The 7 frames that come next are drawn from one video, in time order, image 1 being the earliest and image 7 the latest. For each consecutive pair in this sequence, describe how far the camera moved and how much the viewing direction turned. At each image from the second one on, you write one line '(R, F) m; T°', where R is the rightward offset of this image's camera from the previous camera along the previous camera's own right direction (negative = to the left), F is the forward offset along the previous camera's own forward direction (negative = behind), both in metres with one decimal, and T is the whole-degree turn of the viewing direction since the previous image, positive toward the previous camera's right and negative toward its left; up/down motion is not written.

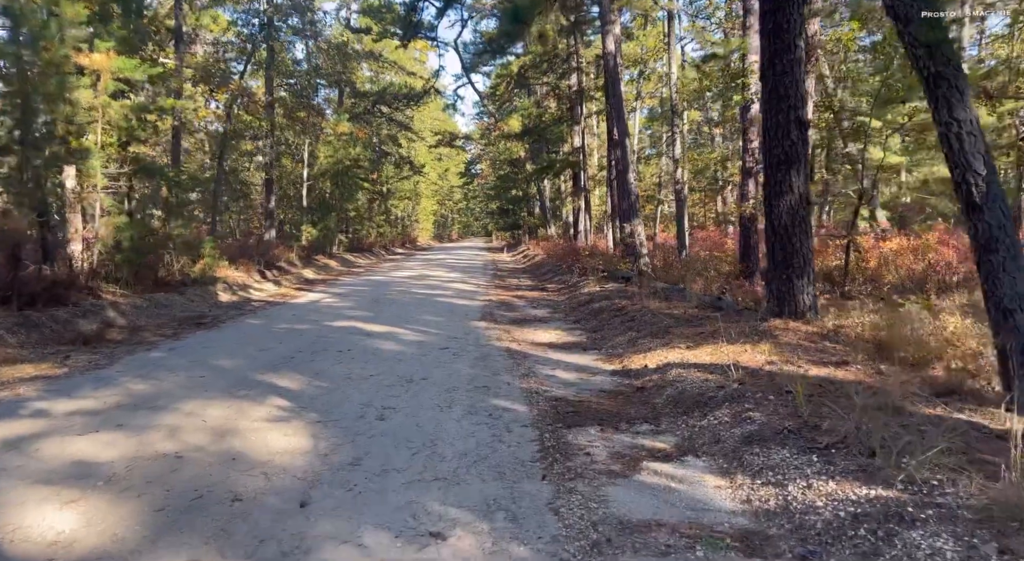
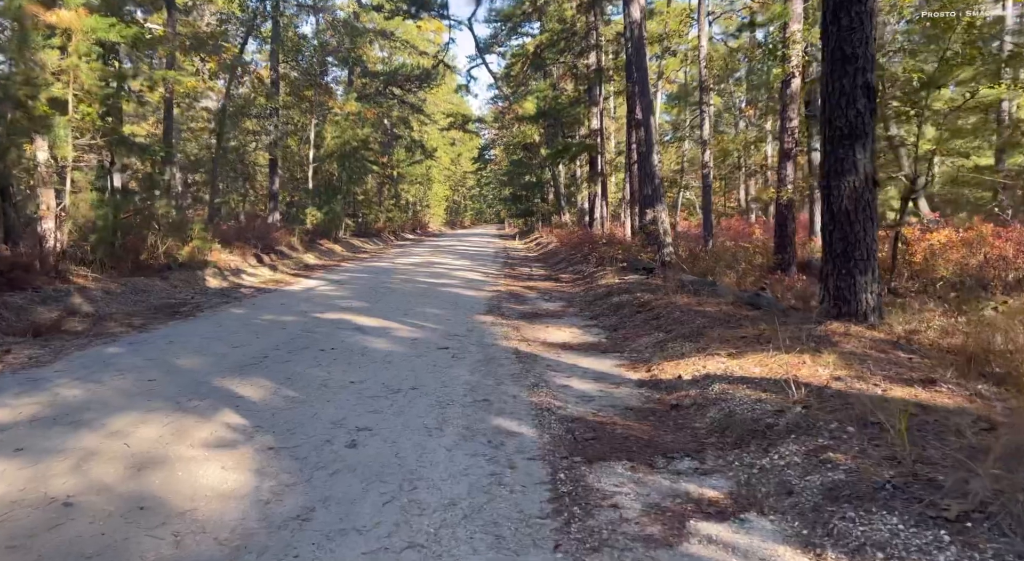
(0.0, +1.4) m; -1°
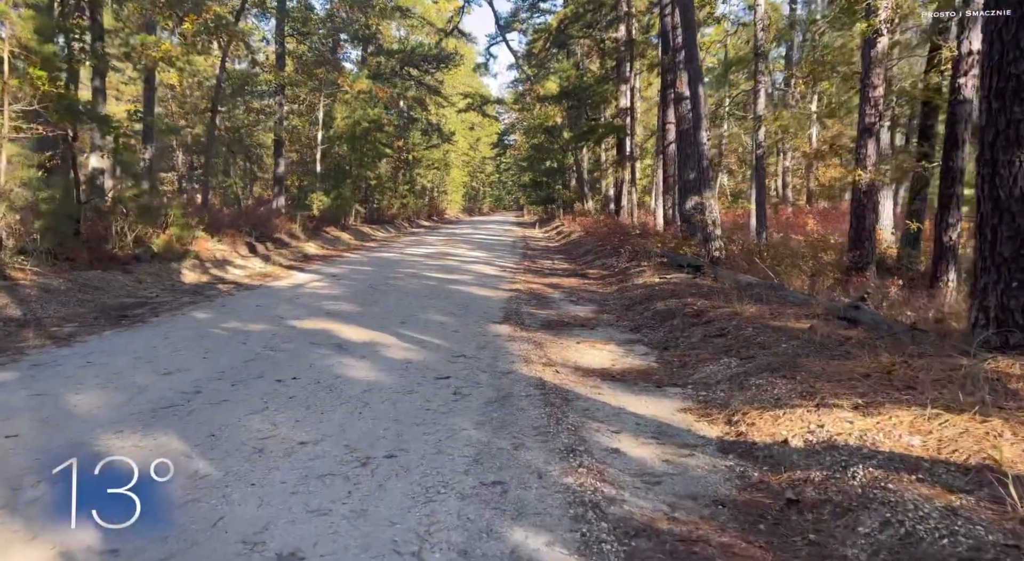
(-0.1, +2.3) m; -1°
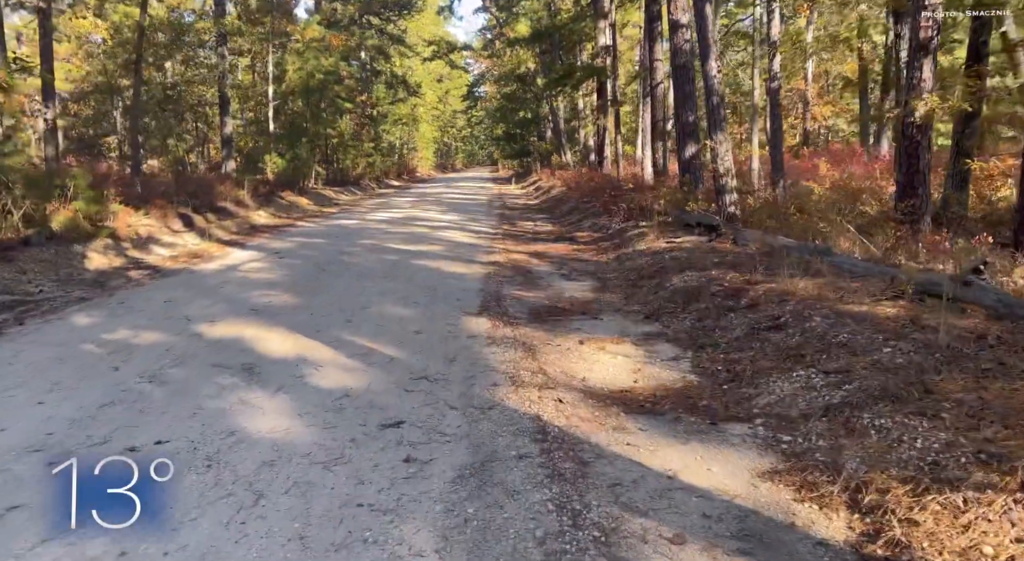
(0.0, +2.3) m; +2°
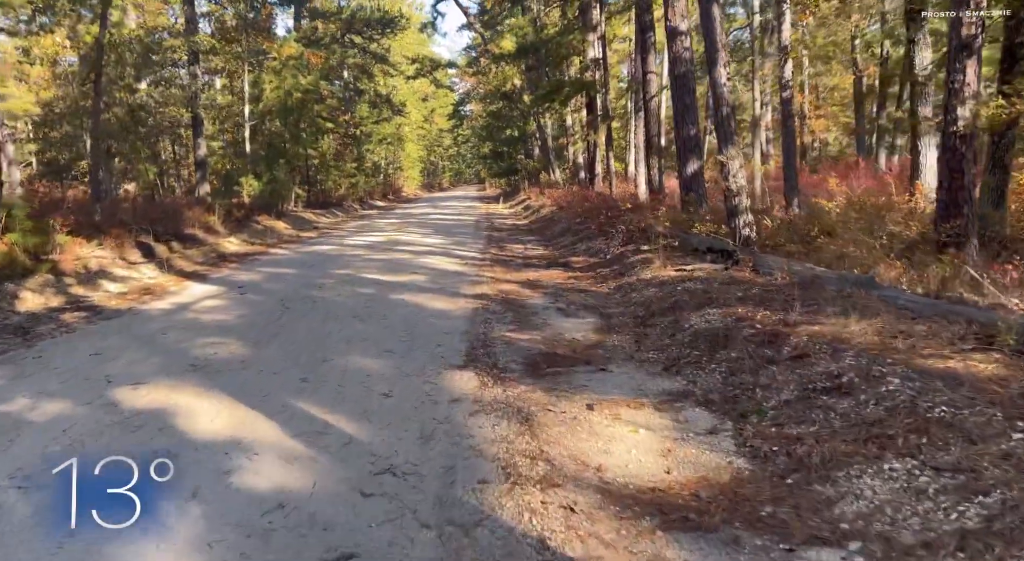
(0.0, +1.3) m; +1°
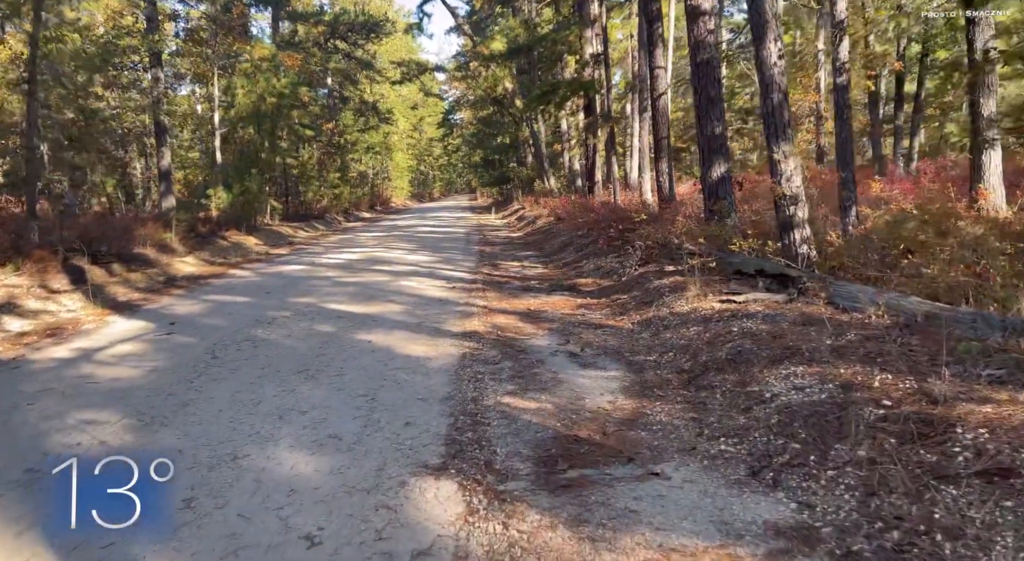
(-0.1, +2.2) m; +1°
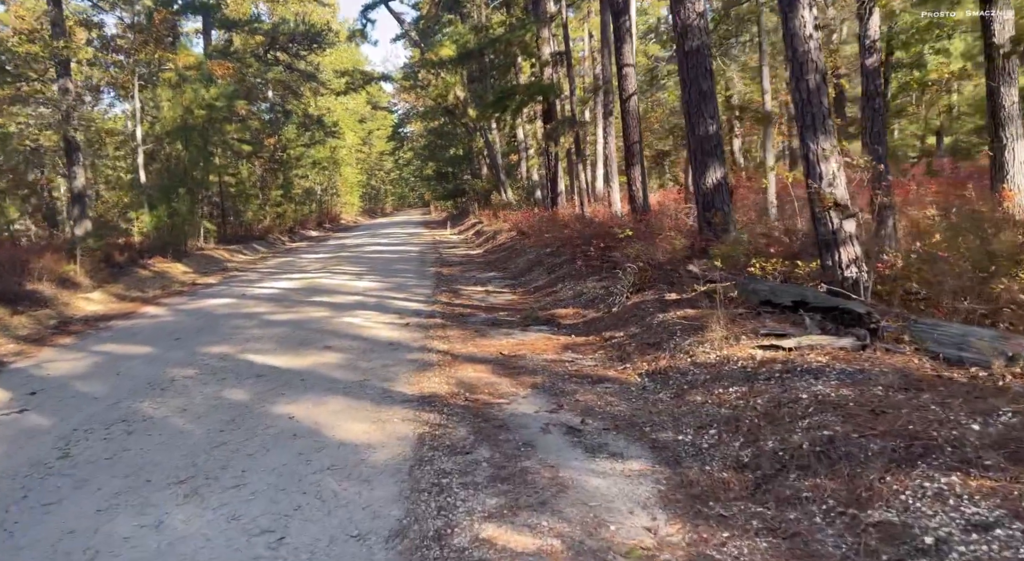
(-0.1, +2.0) m; +3°
